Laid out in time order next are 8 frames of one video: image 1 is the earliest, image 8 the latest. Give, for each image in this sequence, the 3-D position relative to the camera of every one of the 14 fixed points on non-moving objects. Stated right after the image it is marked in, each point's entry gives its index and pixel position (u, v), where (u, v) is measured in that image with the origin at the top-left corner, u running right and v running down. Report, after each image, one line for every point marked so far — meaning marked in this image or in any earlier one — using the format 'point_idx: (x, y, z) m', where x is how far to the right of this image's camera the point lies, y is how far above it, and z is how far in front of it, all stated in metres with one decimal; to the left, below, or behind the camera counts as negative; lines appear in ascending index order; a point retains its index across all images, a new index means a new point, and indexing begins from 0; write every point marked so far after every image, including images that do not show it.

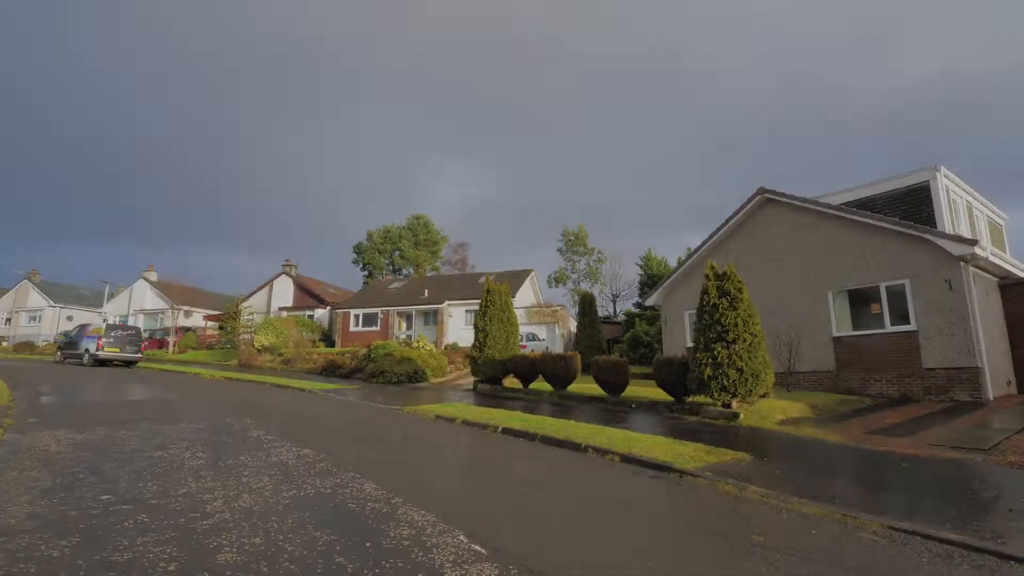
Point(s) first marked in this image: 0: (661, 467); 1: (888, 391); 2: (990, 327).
0: (+1.9, -2.3, +6.8) m
1: (+9.5, -2.6, +13.3) m
2: (+11.9, -0.9, +13.1) m
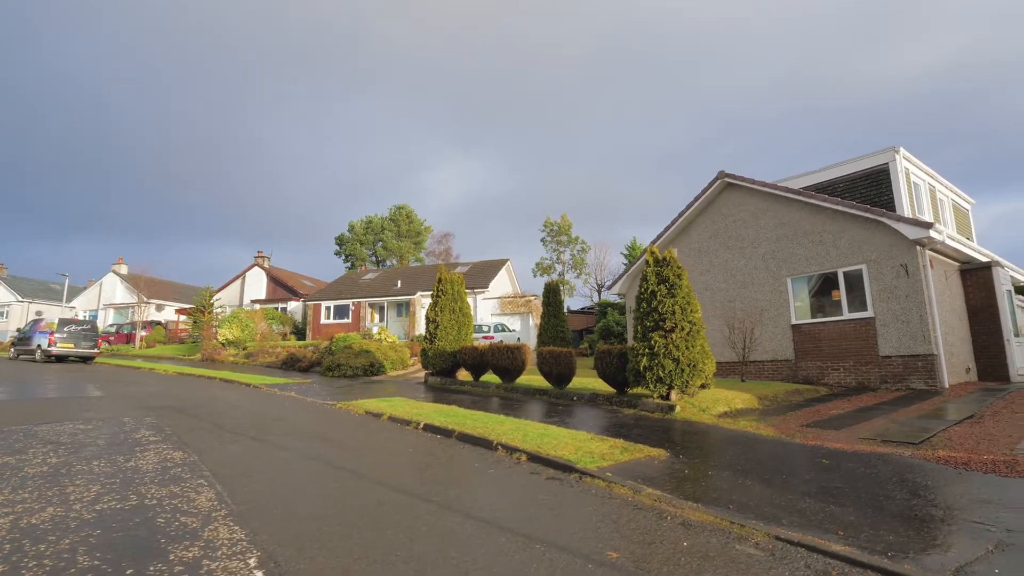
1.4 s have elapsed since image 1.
0: (+0.6, -2.1, +6.3) m
1: (+8.1, -2.2, +12.9) m
2: (+10.5, -0.6, +12.7) m
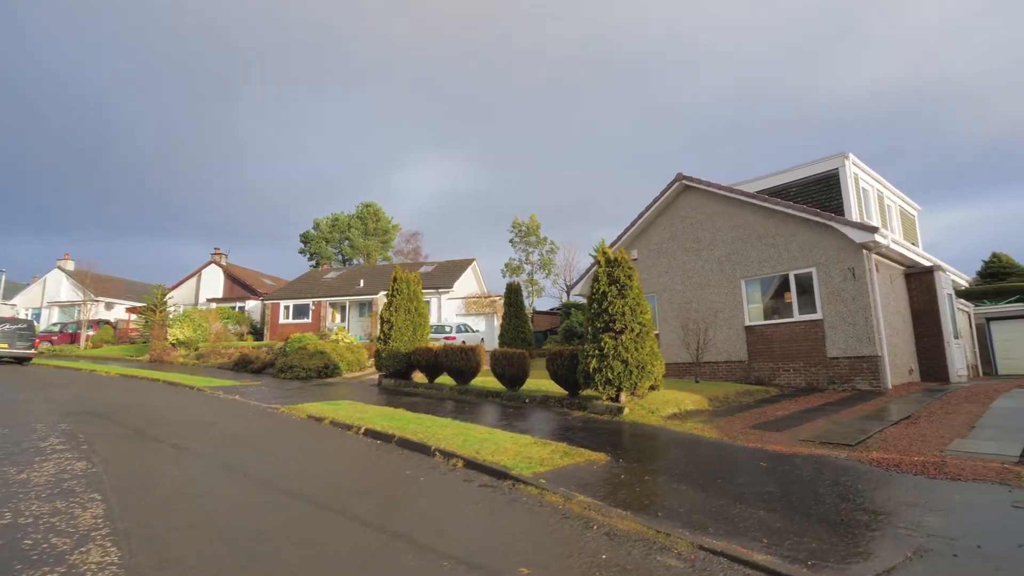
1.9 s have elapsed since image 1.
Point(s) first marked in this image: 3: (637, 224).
0: (-0.1, -2.1, +6.1) m
1: (+7.0, -2.3, +13.1) m
2: (+9.4, -0.7, +13.0) m
3: (+4.0, +2.1, +17.0) m
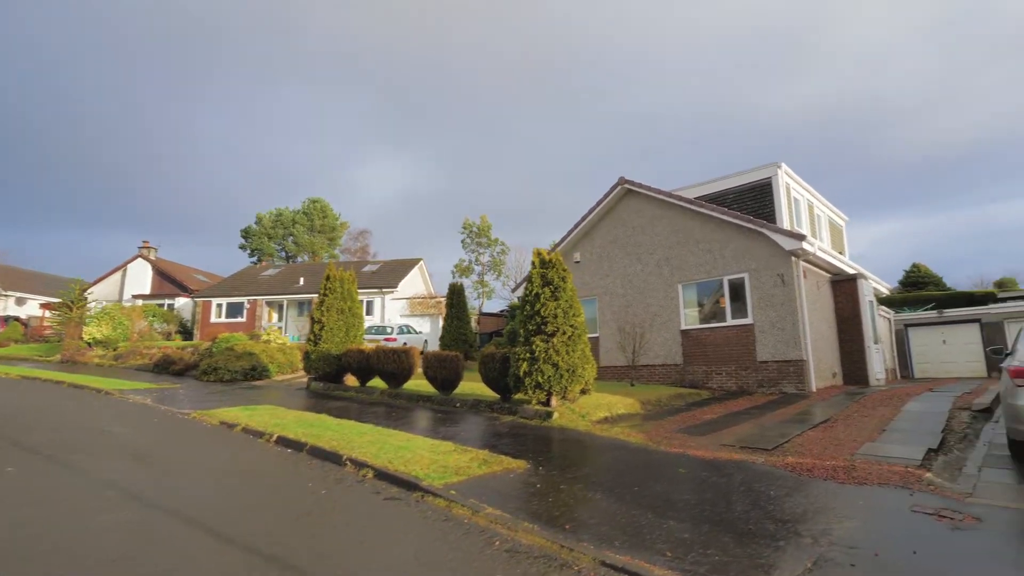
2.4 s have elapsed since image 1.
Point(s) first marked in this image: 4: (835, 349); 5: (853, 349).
0: (-1.1, -2.1, +5.7) m
1: (+5.4, -2.4, +13.3) m
2: (+7.8, -0.8, +13.4) m
3: (+2.2, +2.0, +16.9) m
4: (+8.7, -1.6, +14.3) m
5: (+9.3, -1.6, +14.3) m
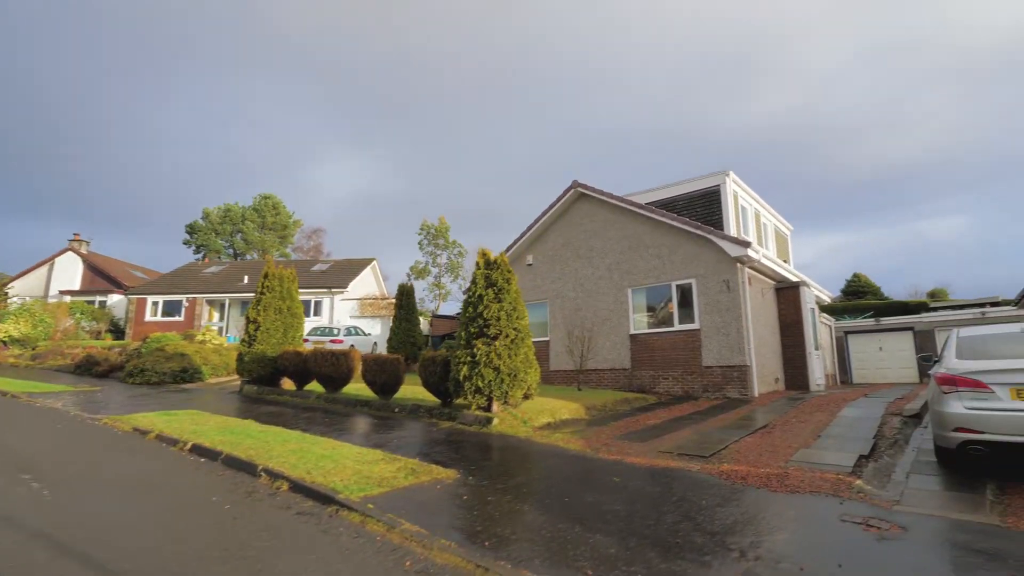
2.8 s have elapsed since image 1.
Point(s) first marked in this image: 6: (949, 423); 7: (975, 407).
0: (-1.9, -2.1, +5.3) m
1: (+4.1, -2.5, +13.3) m
2: (+6.5, -1.0, +13.7) m
3: (+0.6, +1.9, +16.7) m
4: (+7.3, -1.8, +14.5) m
5: (+7.8, -1.8, +14.7) m
6: (+4.5, -1.4, +5.5) m
7: (+4.6, -1.2, +5.3) m
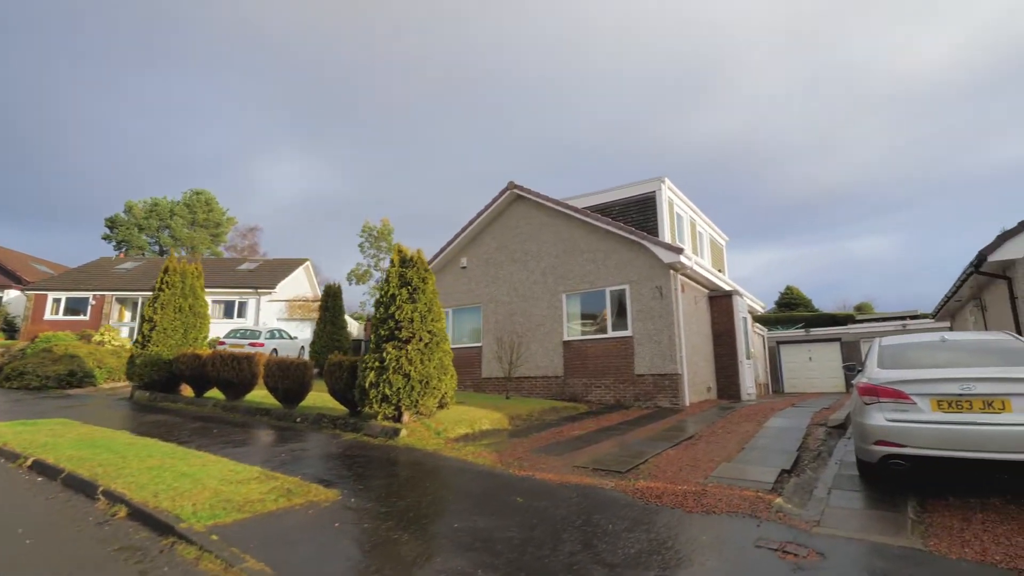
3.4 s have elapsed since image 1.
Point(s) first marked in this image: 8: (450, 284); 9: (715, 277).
0: (-2.9, -2.0, +4.4) m
1: (+2.3, -2.7, +12.9) m
2: (+4.7, -1.2, +13.5) m
3: (-1.4, +1.8, +16.1) m
4: (+5.4, -2.1, +14.4) m
5: (+5.9, -2.1, +14.6) m
6: (+3.5, -1.4, +5.1) m
7: (+3.6, -1.2, +5.0) m
8: (-2.0, +0.1, +16.7) m
9: (+5.7, +0.3, +14.8) m
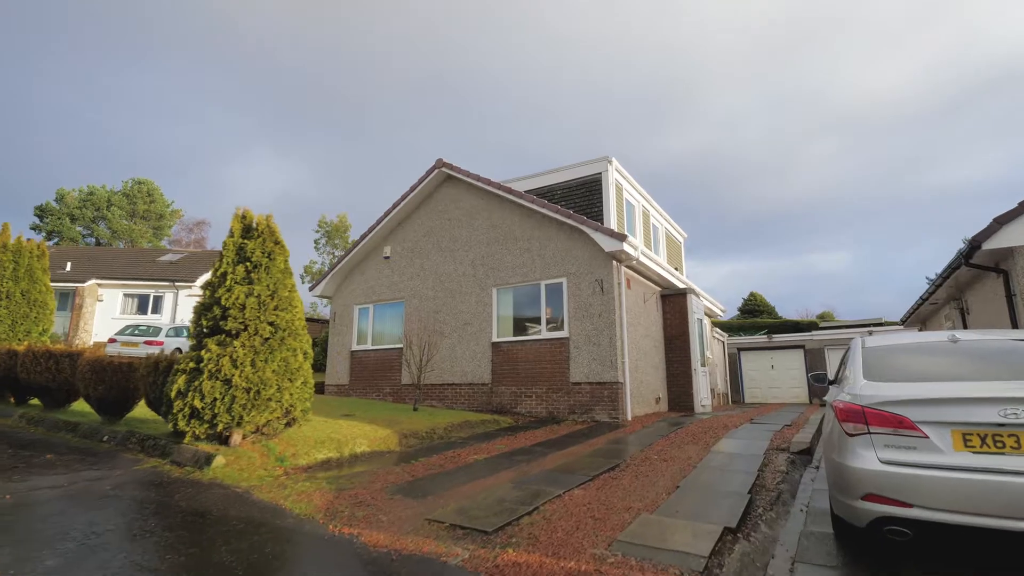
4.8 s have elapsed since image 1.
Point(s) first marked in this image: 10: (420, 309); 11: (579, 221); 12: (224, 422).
0: (-4.2, -1.6, +2.2) m
1: (+0.5, -2.5, +11.0) m
2: (+2.9, -1.1, +11.7) m
3: (-3.2, +2.0, +14.0) m
4: (+3.6, -2.0, +12.7) m
5: (+4.1, -2.0, +12.9) m
6: (+2.1, -1.2, +3.3) m
7: (+2.3, -1.0, +3.2) m
8: (-3.9, +0.3, +14.5) m
9: (+3.9, +0.4, +13.0) m
10: (-2.3, -0.5, +13.2) m
11: (+1.4, +1.4, +10.9) m
12: (-3.1, -1.4, +5.7) m
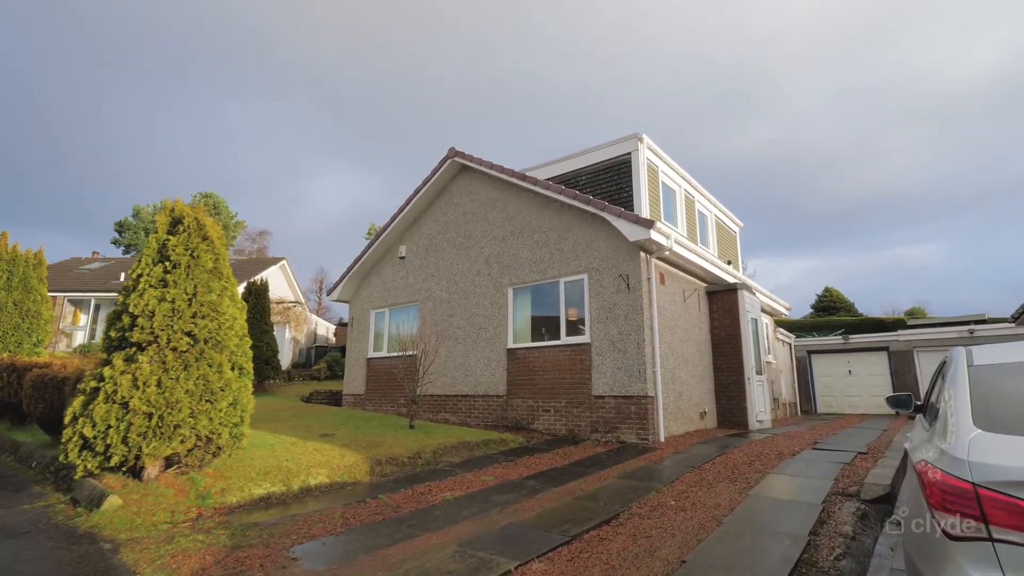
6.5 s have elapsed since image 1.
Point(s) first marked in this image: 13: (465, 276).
0: (-4.9, -1.7, +1.3) m
1: (+0.8, -2.5, +9.5) m
2: (+3.2, -1.0, +10.0) m
3: (-2.6, +1.9, +13.0) m
4: (+4.0, -1.9, +10.9) m
5: (+4.5, -1.9, +11.0) m
6: (+1.5, -1.1, +1.7) m
7: (+1.6, -0.9, +1.6) m
8: (-3.2, +0.2, +13.6) m
9: (+4.3, +0.4, +11.2) m
10: (-1.8, -0.6, +12.1) m
11: (+1.6, +1.4, +9.4) m
12: (-3.4, -1.5, +4.7) m
13: (-1.1, +0.3, +11.8) m
